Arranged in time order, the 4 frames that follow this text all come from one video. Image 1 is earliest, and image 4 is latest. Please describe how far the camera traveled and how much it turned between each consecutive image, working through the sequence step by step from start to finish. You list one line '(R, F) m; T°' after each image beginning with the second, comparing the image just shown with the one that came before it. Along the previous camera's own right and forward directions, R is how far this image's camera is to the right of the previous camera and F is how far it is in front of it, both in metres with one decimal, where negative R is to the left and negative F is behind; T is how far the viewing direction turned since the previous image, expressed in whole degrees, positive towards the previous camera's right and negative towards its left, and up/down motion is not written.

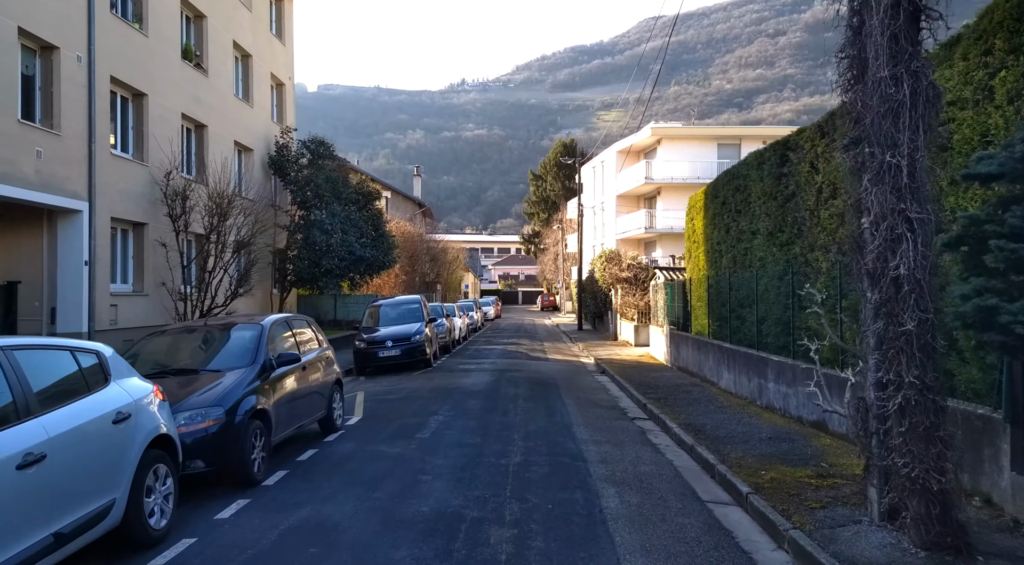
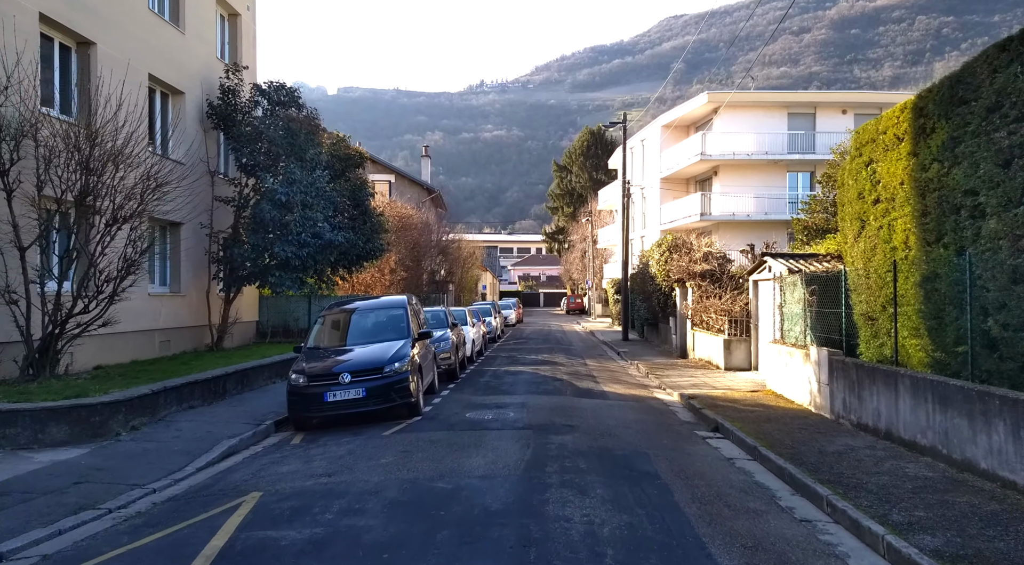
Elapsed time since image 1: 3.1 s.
(-0.3, +7.6) m; -1°
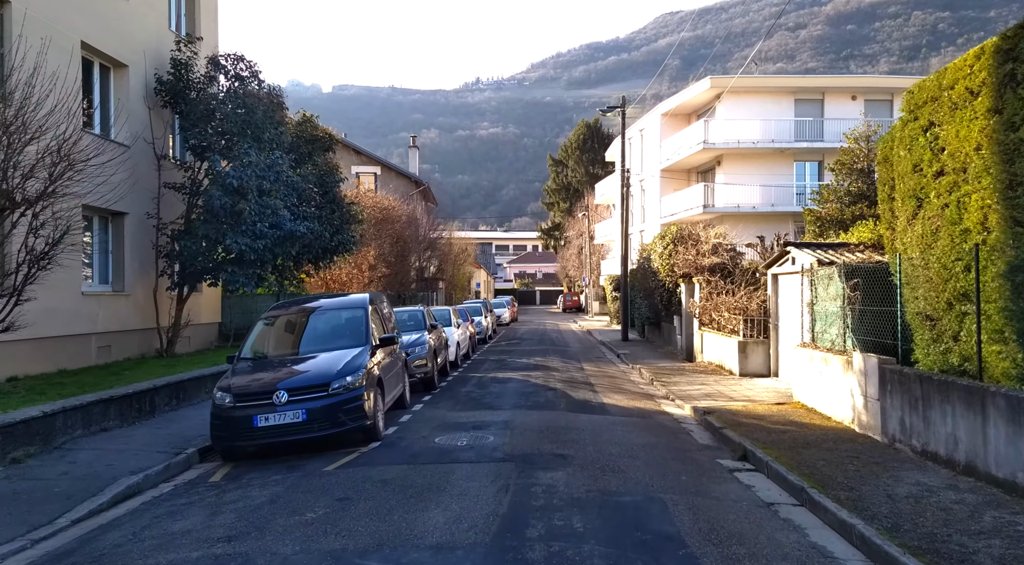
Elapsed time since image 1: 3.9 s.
(+0.2, +2.0) m; 0°
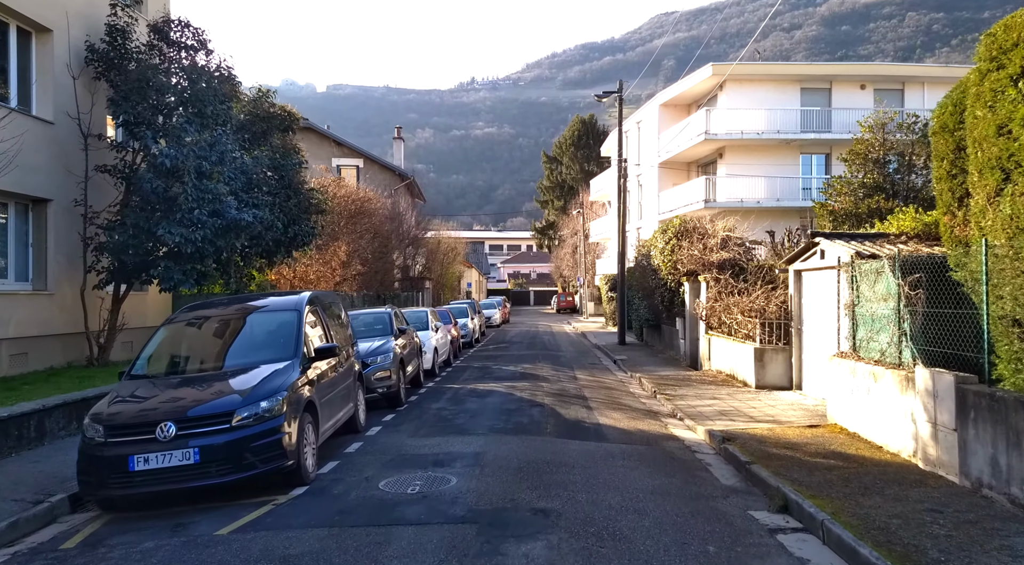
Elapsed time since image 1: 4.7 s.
(+0.2, +2.0) m; 0°
